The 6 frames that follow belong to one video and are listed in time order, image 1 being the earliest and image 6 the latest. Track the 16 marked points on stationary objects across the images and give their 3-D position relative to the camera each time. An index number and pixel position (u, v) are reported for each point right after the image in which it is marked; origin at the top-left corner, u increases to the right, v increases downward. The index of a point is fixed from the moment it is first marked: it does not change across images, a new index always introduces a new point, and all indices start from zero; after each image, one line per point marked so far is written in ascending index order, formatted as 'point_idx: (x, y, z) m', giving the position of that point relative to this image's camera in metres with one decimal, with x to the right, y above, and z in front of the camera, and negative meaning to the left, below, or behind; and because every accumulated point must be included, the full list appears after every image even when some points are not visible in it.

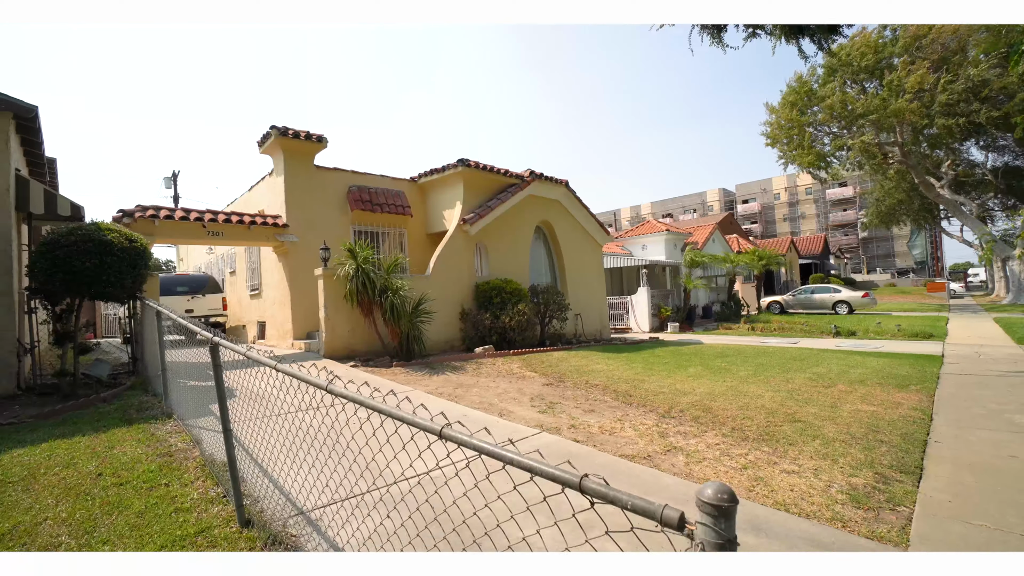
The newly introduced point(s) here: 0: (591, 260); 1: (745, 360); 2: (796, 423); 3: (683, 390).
0: (+2.8, +1.0, +17.2) m
1: (+4.9, -1.5, +10.3) m
2: (+3.5, -1.6, +6.0) m
3: (+2.7, -1.6, +7.8) m
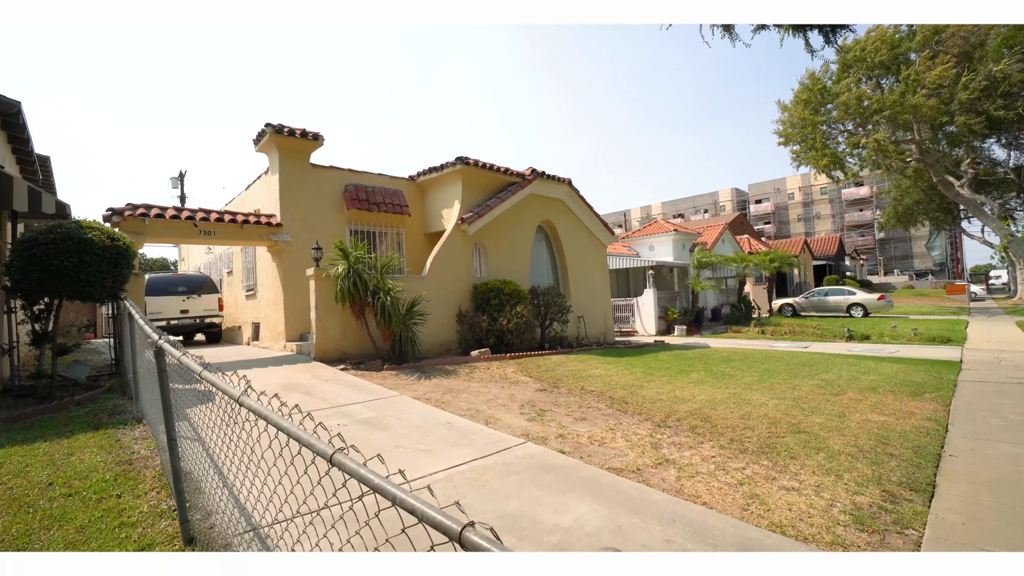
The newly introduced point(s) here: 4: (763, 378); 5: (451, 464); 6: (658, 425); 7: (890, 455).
0: (+2.8, +0.9, +16.8) m
1: (+4.8, -1.6, +9.9) m
2: (+3.3, -1.7, +5.6) m
3: (+2.6, -1.6, +7.4) m
4: (+4.3, -1.5, +8.4) m
5: (-0.6, -1.7, +4.8) m
6: (+1.8, -1.7, +6.2) m
7: (+3.8, -1.7, +4.9) m
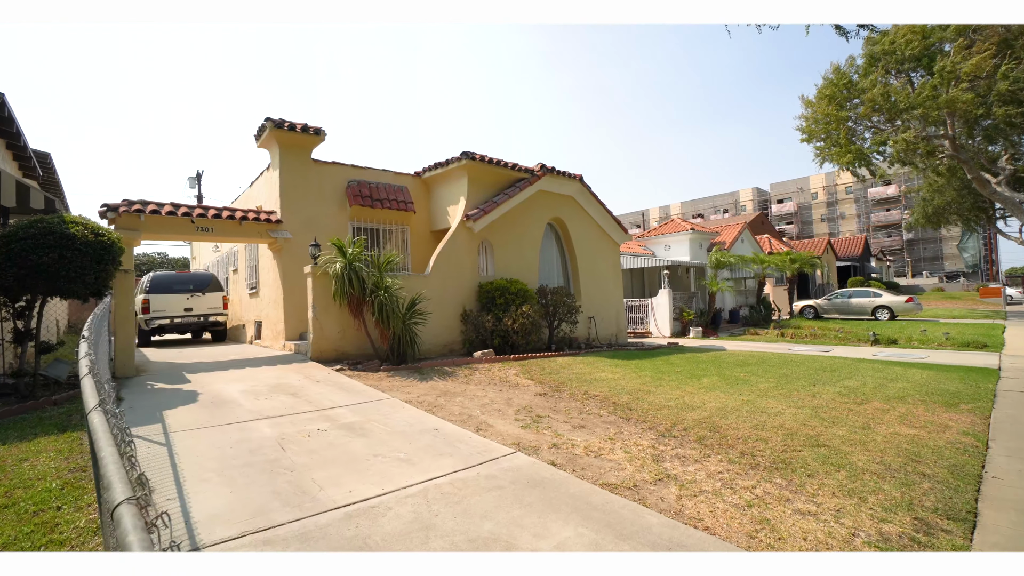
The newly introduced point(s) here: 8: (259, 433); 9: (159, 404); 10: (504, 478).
0: (+3.1, +0.9, +16.3) m
1: (+4.8, -1.6, +9.3) m
2: (+3.2, -1.7, +5.1) m
3: (+2.5, -1.6, +6.9) m
4: (+4.3, -1.5, +7.9) m
5: (-0.7, -1.7, +4.4) m
6: (+1.7, -1.7, +5.7) m
7: (+3.7, -1.7, +4.4) m
8: (-2.8, -1.6, +5.4) m
9: (-4.6, -1.5, +6.5) m
10: (-0.1, -1.7, +4.3) m
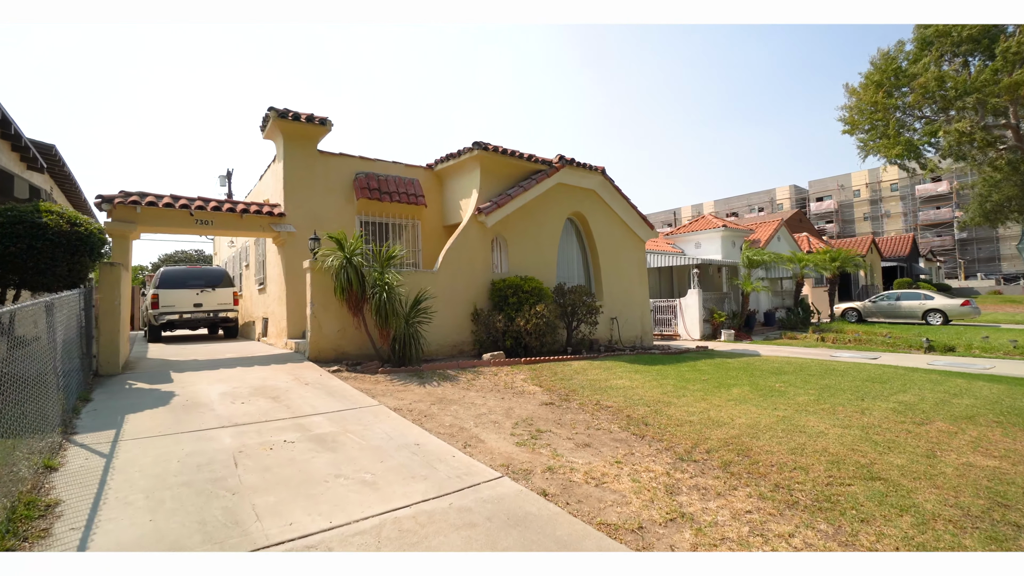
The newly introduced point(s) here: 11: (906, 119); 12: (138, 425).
0: (+3.7, +1.0, +15.3) m
1: (+4.9, -1.5, +8.2) m
2: (+3.0, -1.6, +4.1) m
3: (+2.5, -1.6, +6.0) m
4: (+4.3, -1.5, +6.9) m
5: (-0.9, -1.6, +3.7) m
6: (+1.7, -1.7, +4.8) m
7: (+3.5, -1.7, +3.4) m
8: (-2.9, -1.5, +4.8) m
9: (-4.6, -1.4, +6.0) m
10: (-0.2, -1.6, +3.6) m
11: (+15.7, +6.8, +19.5) m
12: (-4.0, -1.5, +5.3) m
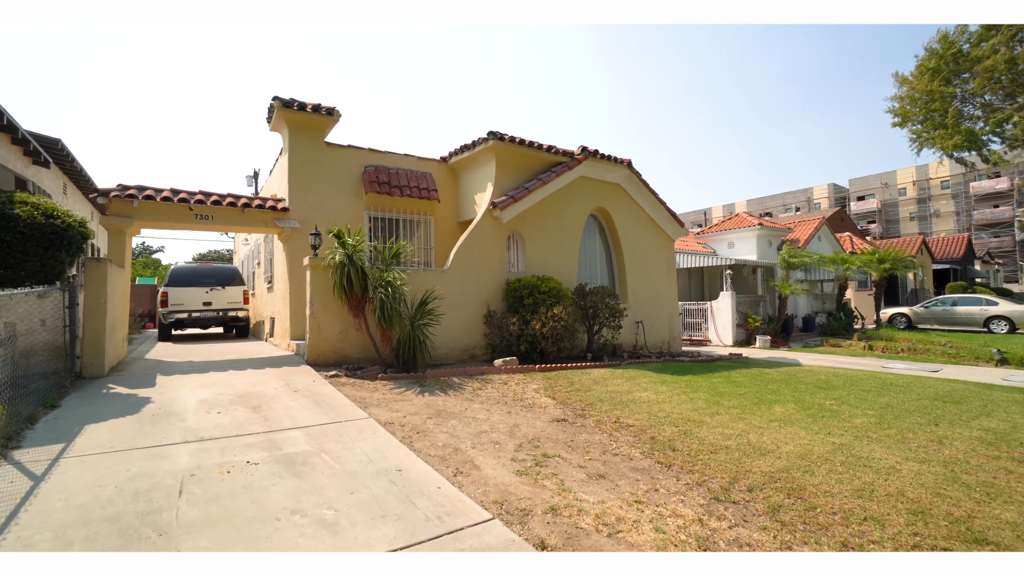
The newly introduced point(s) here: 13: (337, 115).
0: (+4.3, +0.9, +14.3) m
1: (+5.1, -1.6, +7.2) m
2: (+3.0, -1.7, +3.2) m
3: (+2.6, -1.6, +5.1) m
4: (+4.4, -1.6, +5.8) m
5: (-1.0, -1.6, +2.9) m
6: (+1.6, -1.7, +3.9) m
7: (+3.4, -1.7, +2.4) m
8: (-2.9, -1.5, +4.2) m
9: (-4.6, -1.4, +5.4) m
10: (-0.3, -1.6, +2.8) m
11: (+16.5, +6.7, +17.8) m
12: (-4.0, -1.4, +4.7) m
13: (-3.7, +3.6, +10.2) m
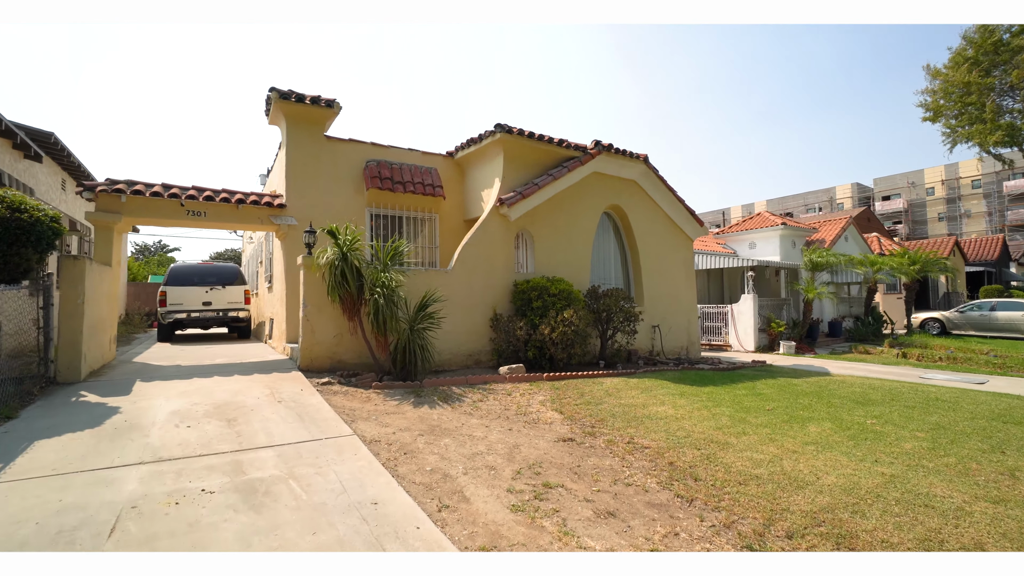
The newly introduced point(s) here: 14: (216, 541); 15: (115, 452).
0: (+4.5, +0.8, +13.5) m
1: (+5.1, -1.7, +6.4) m
2: (+2.9, -1.7, +2.5) m
3: (+2.5, -1.7, +4.4) m
4: (+4.4, -1.6, +5.1) m
5: (-1.1, -1.6, +2.3) m
6: (+1.6, -1.7, +3.3) m
7: (+3.3, -1.7, +1.7) m
8: (-2.9, -1.5, +3.6) m
9: (-4.6, -1.4, +4.9) m
10: (-0.4, -1.7, +2.2) m
11: (+16.9, +6.5, +16.7) m
12: (-4.0, -1.4, +4.2) m
13: (-3.5, +3.6, +9.7) m
14: (-1.9, -1.6, +3.1) m
15: (-3.5, -1.5, +4.4) m
